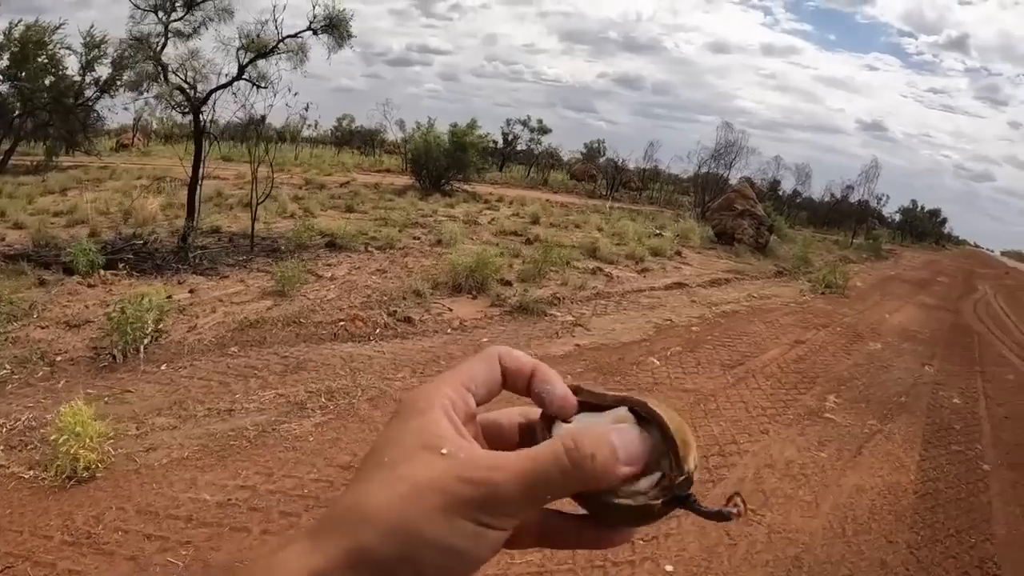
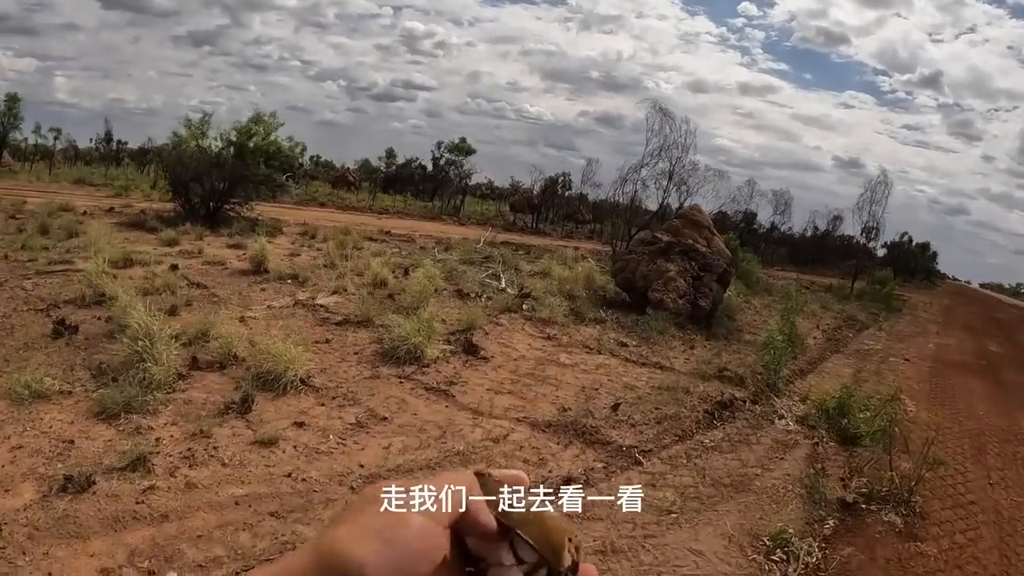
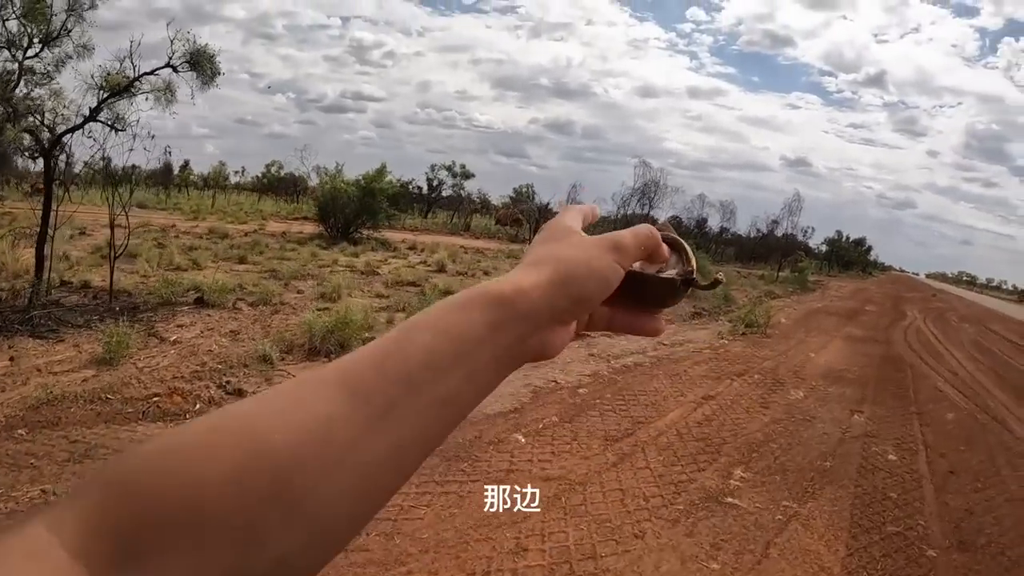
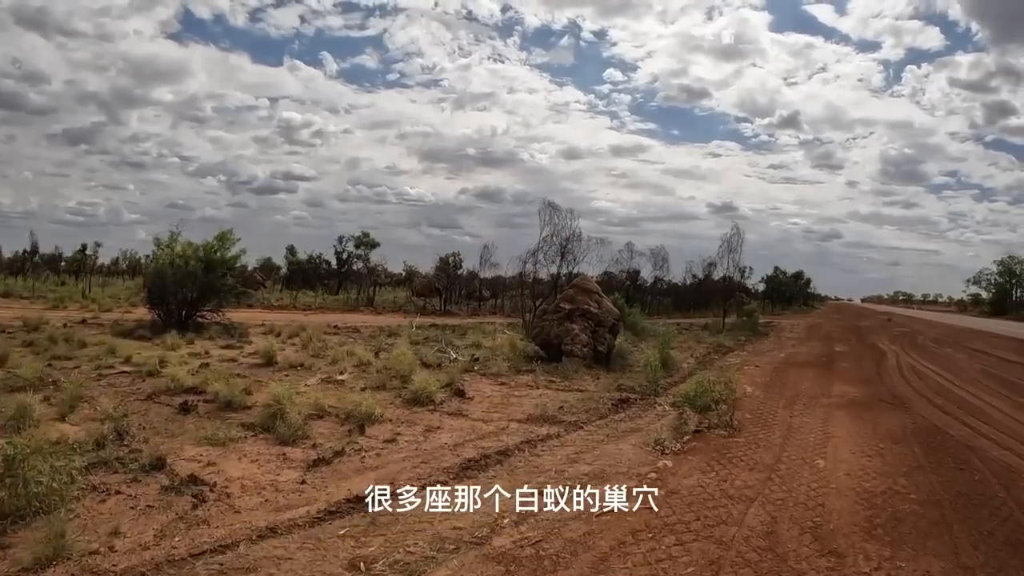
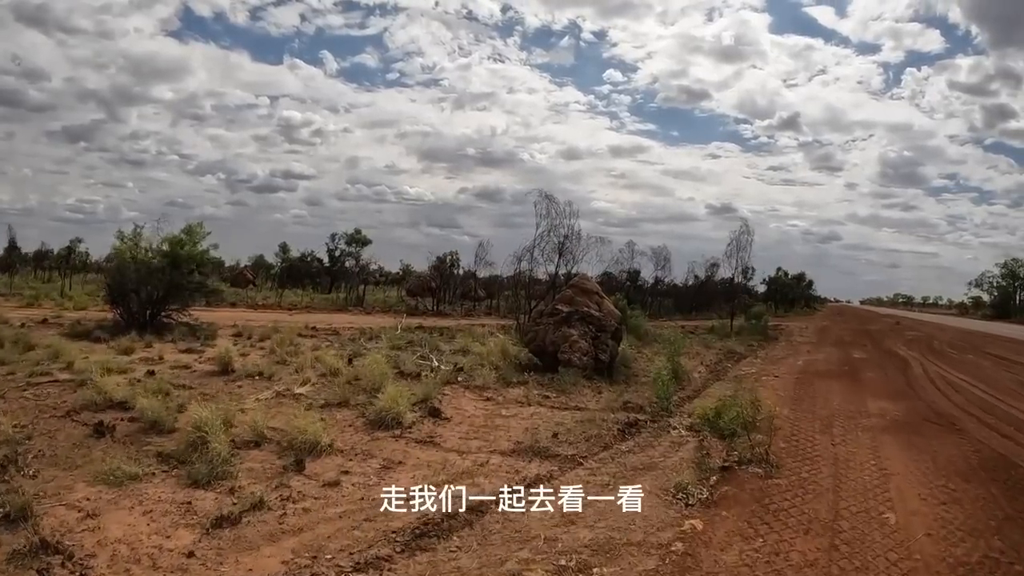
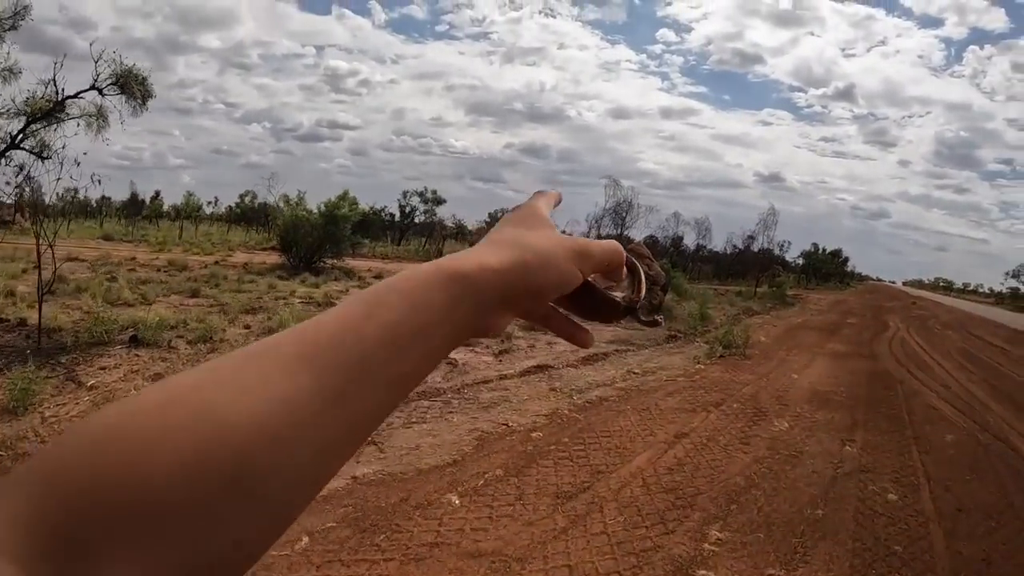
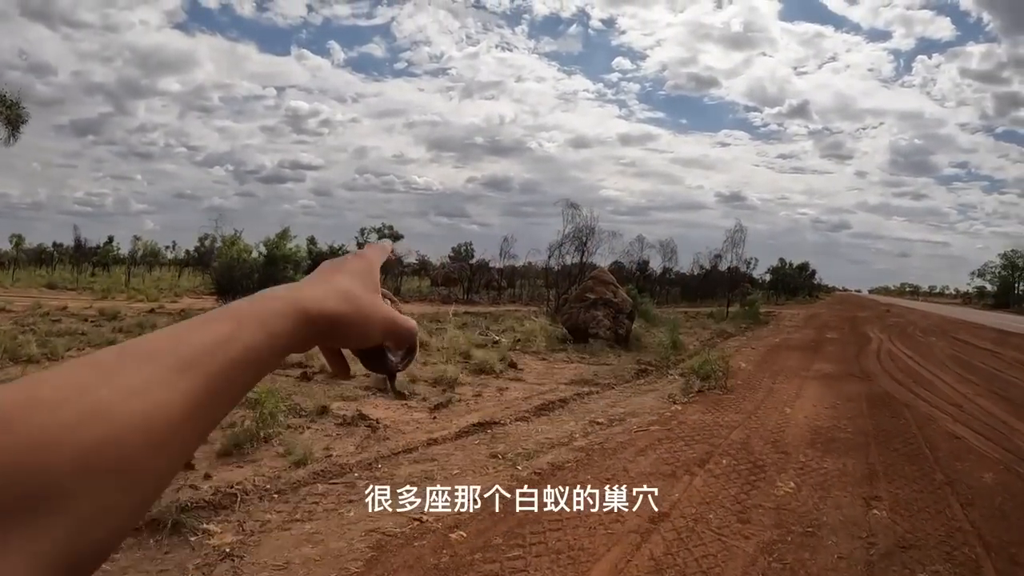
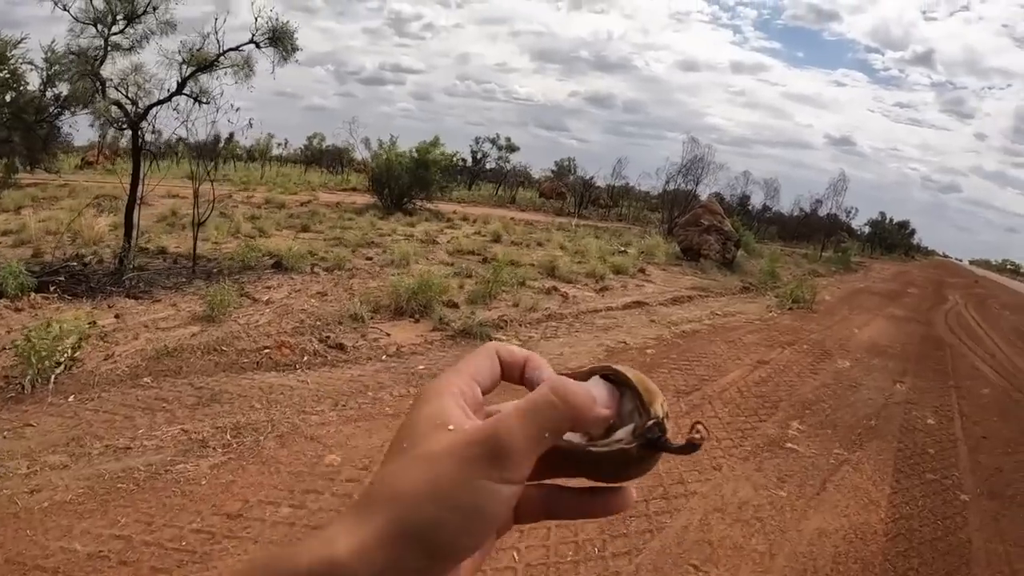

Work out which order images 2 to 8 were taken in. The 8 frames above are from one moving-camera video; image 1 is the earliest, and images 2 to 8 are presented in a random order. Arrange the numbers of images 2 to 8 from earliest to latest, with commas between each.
8, 3, 6, 7, 4, 5, 2
